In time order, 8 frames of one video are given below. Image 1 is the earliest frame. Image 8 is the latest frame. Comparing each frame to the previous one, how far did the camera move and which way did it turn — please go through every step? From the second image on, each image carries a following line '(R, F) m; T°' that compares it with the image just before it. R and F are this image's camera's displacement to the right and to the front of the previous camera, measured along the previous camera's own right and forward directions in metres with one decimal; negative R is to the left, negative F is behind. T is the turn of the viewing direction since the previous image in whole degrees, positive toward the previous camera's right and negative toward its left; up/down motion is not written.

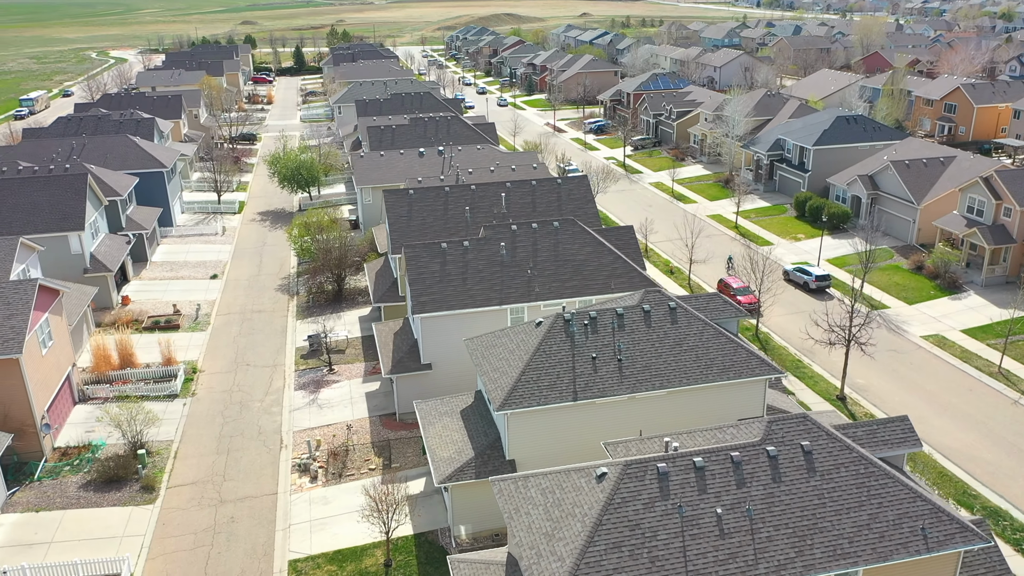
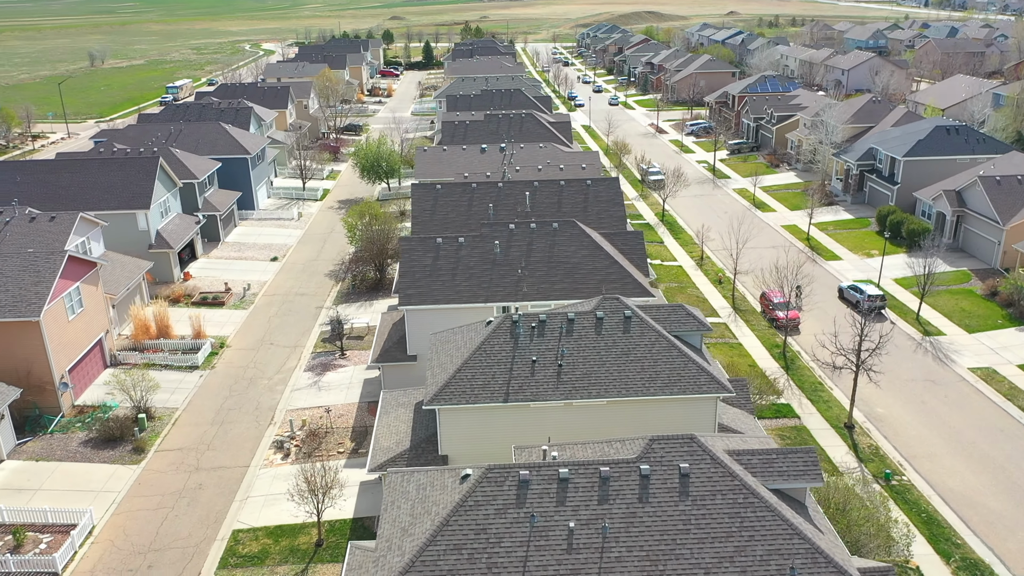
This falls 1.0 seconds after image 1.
(+5.2, +0.4) m; -10°
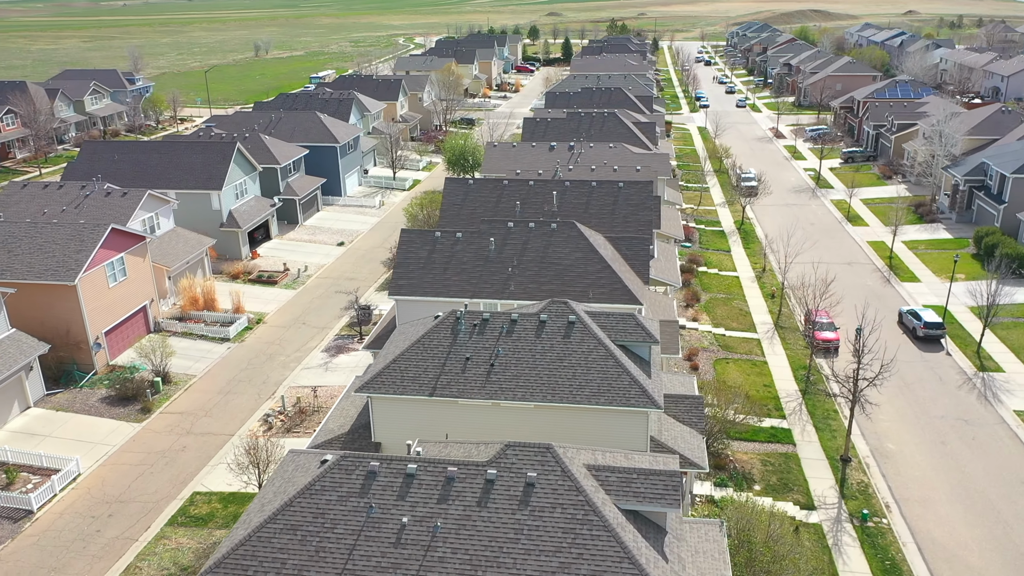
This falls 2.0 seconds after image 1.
(+5.8, +0.5) m; -10°
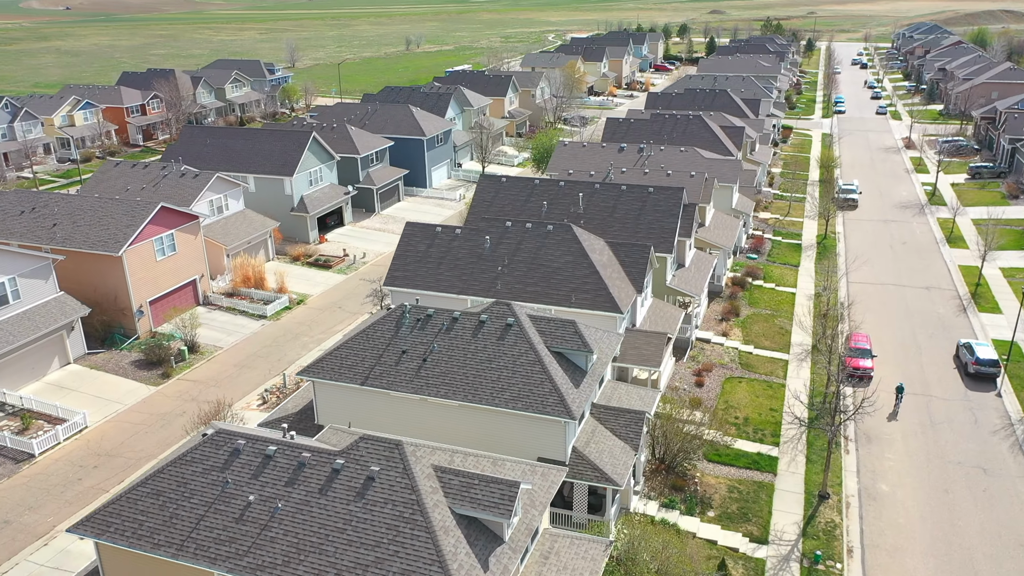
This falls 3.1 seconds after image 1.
(+5.9, +0.5) m; -11°
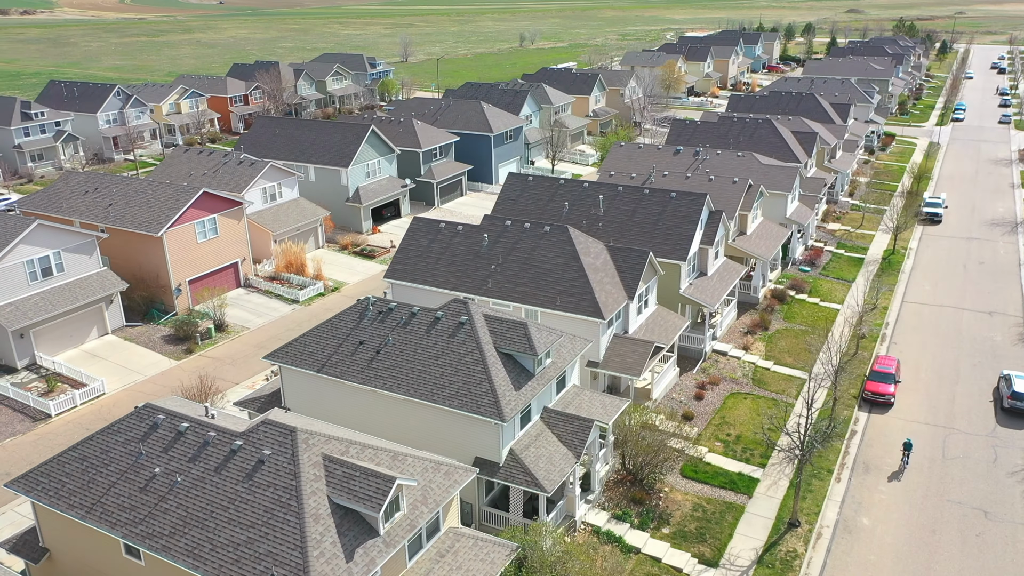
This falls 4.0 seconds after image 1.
(+4.5, +0.3) m; -8°
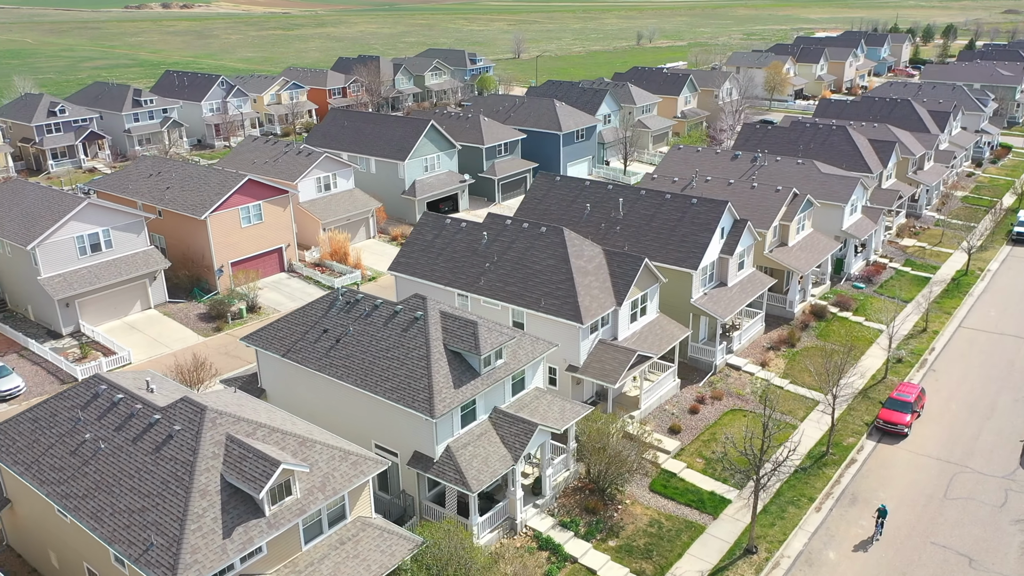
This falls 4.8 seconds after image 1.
(+4.6, +0.3) m; -9°
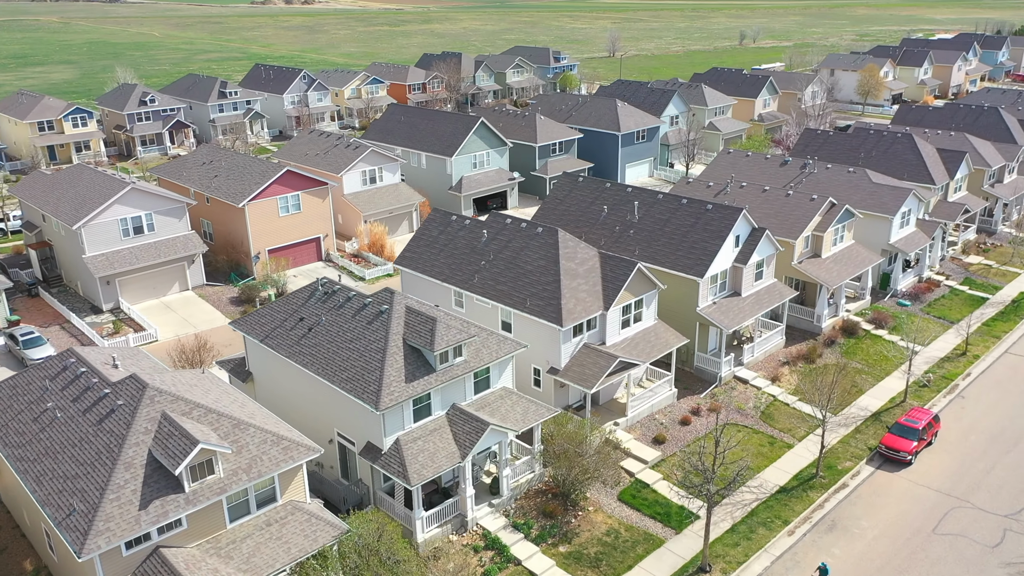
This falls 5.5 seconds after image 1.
(+3.9, +0.2) m; -7°
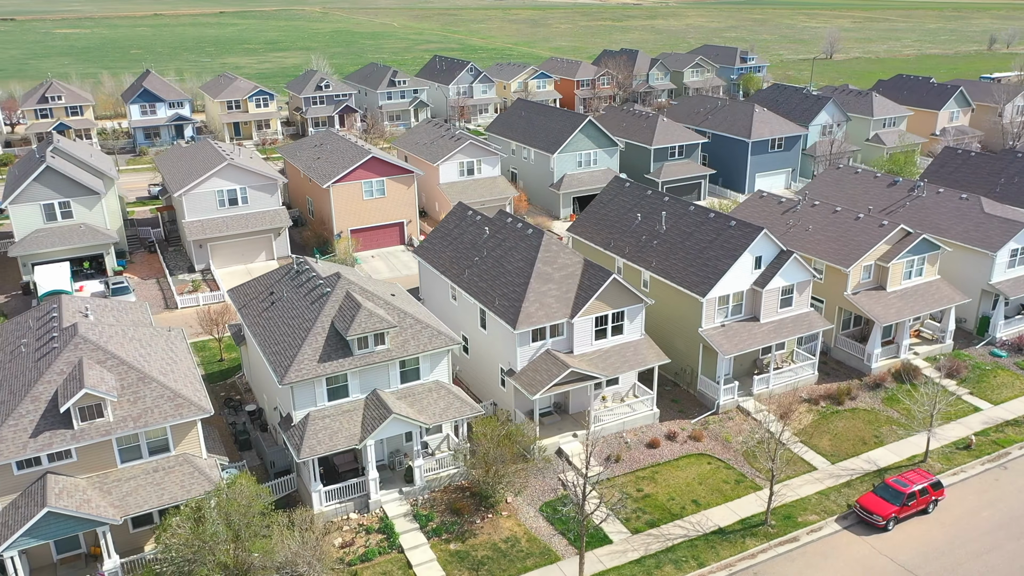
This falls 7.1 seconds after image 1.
(+8.4, +1.0) m; -15°
